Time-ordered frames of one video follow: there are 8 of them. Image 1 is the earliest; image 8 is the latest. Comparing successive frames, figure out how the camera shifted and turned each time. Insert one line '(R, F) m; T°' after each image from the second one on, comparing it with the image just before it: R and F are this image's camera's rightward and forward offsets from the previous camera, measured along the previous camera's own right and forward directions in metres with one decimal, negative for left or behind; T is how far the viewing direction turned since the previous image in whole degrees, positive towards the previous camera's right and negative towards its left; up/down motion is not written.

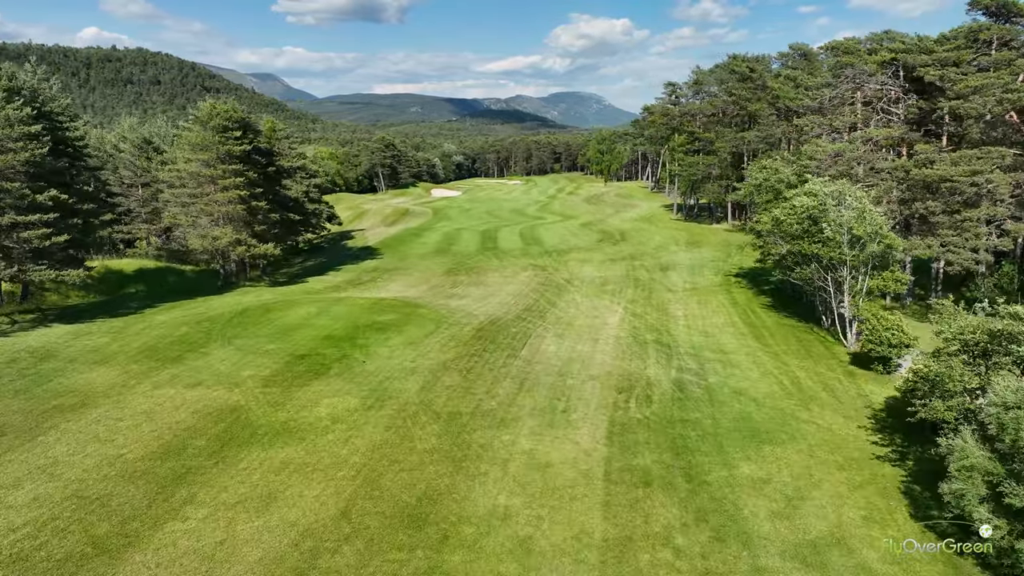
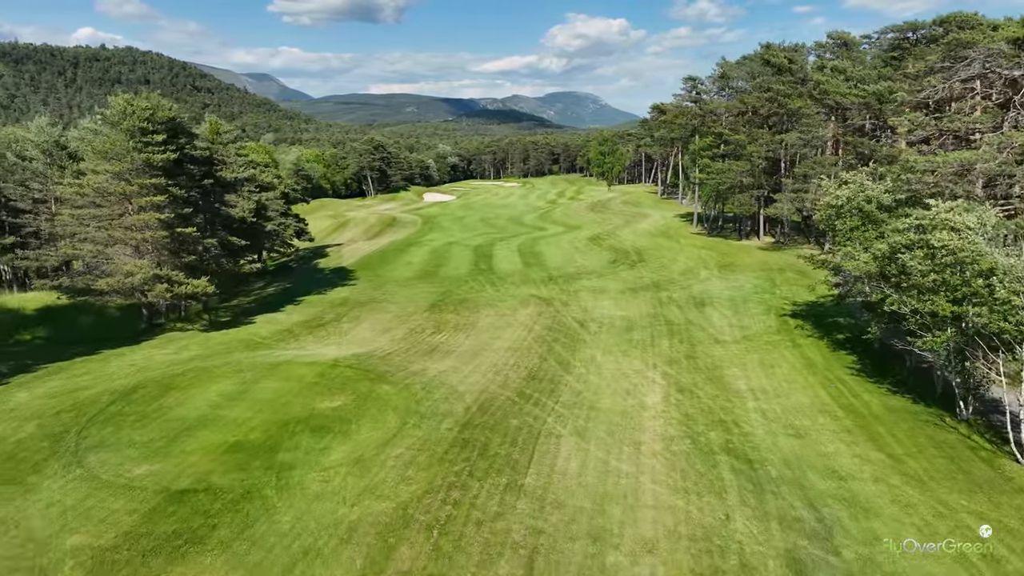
(-0.1, +6.9) m; 0°
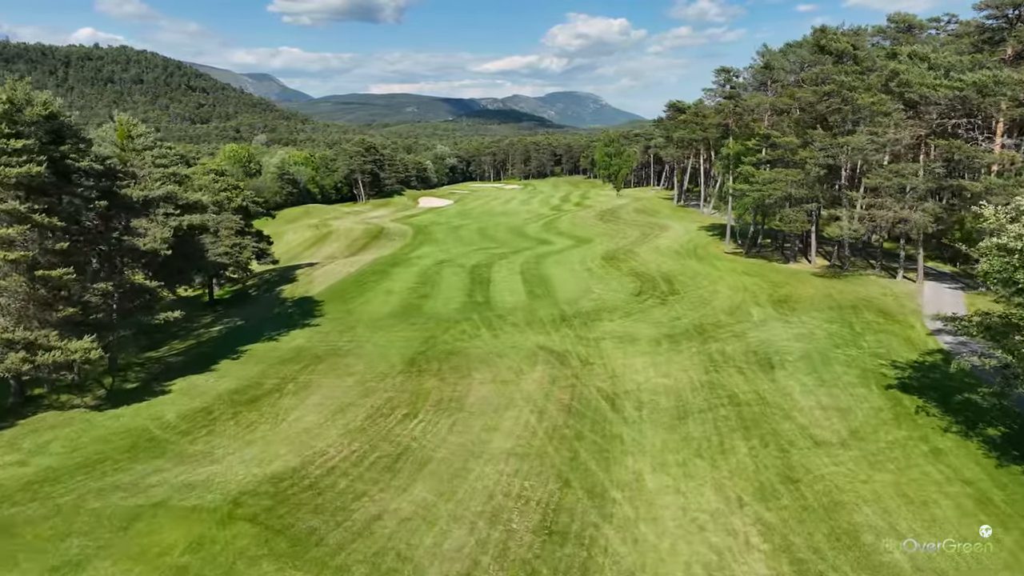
(-0.1, +7.3) m; 0°
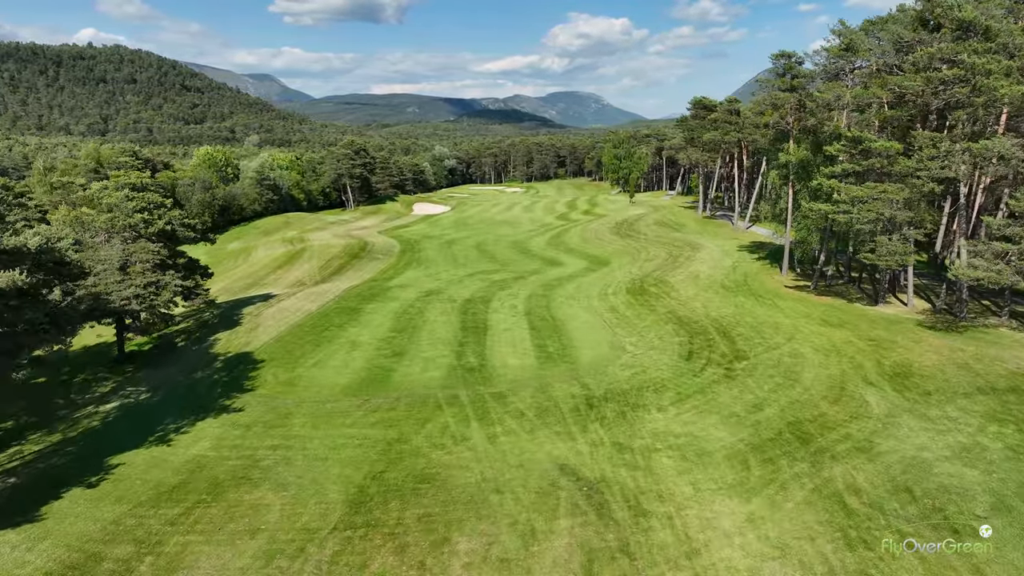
(-0.1, +8.7) m; 0°
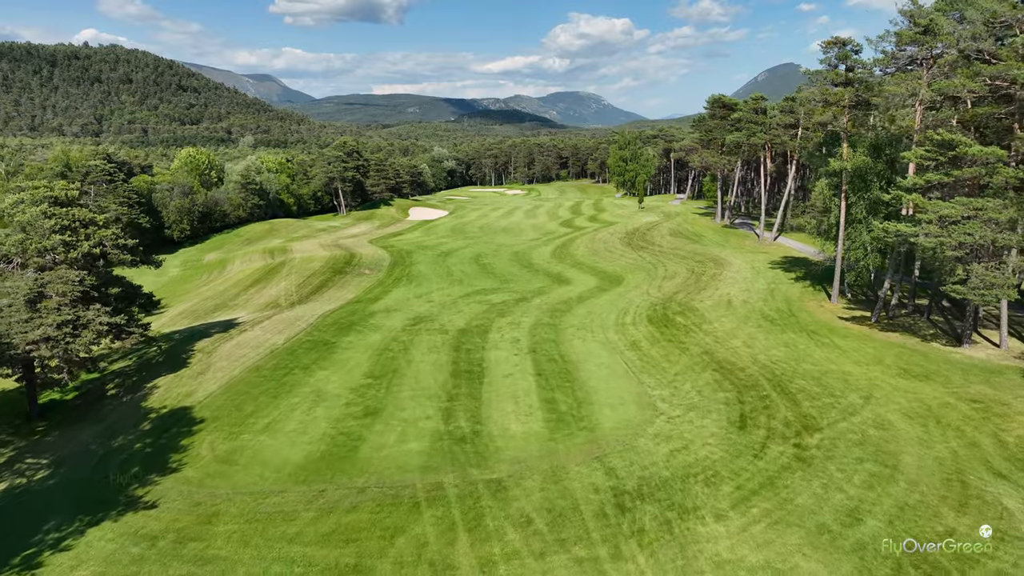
(0.0, +5.2) m; 0°
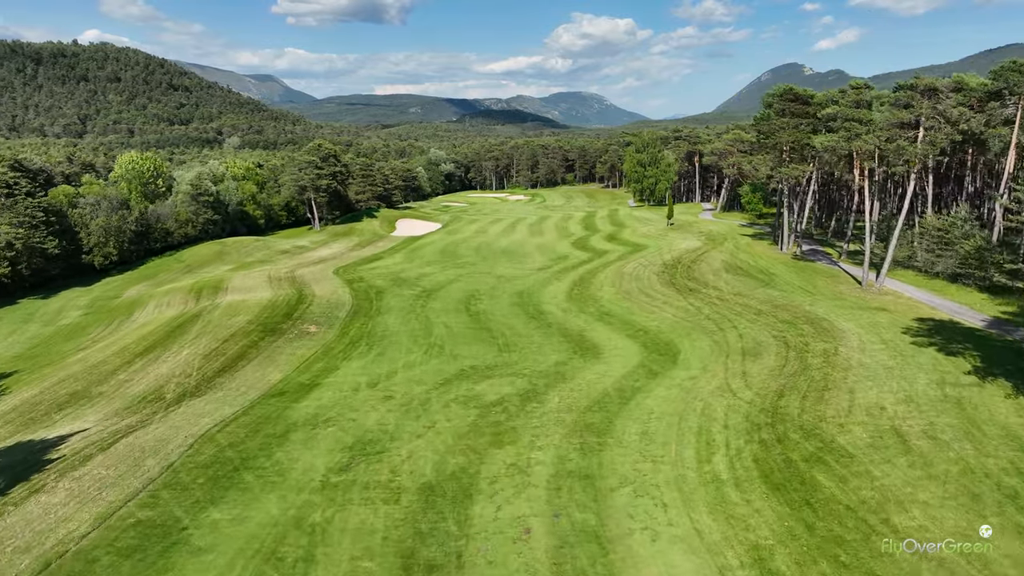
(-0.1, +13.6) m; 0°
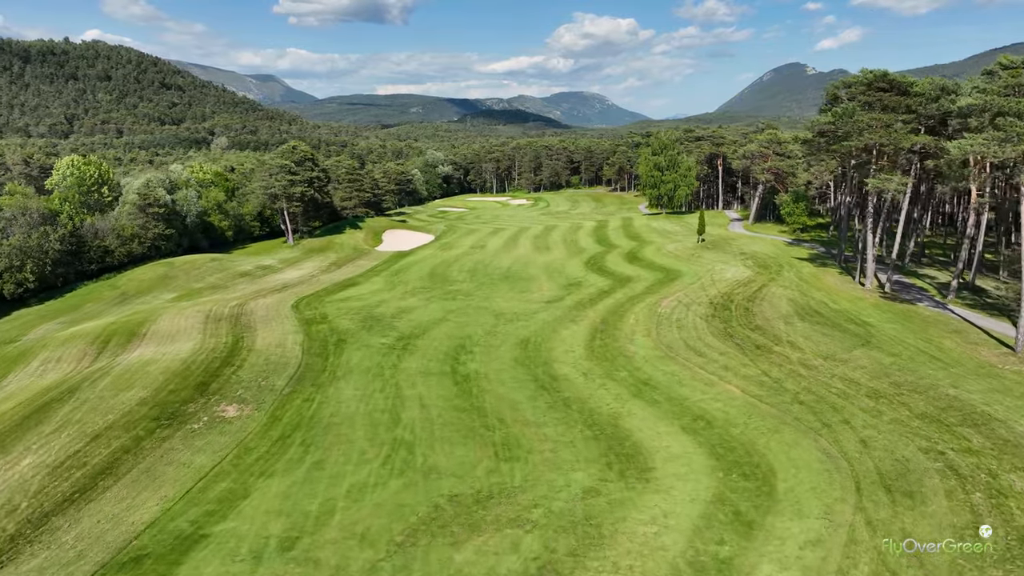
(0.0, +10.2) m; 0°
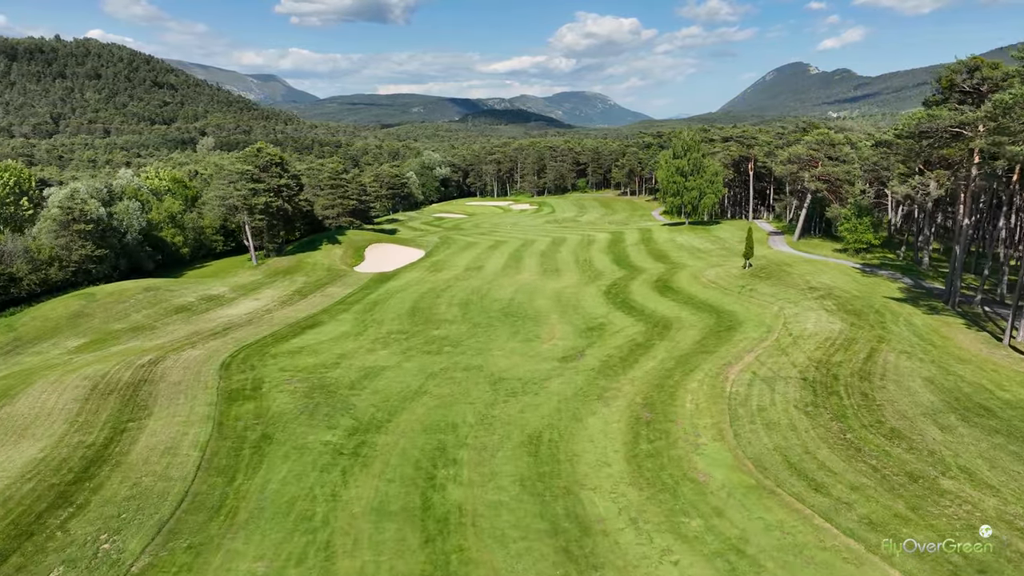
(-0.1, +10.8) m; 0°
